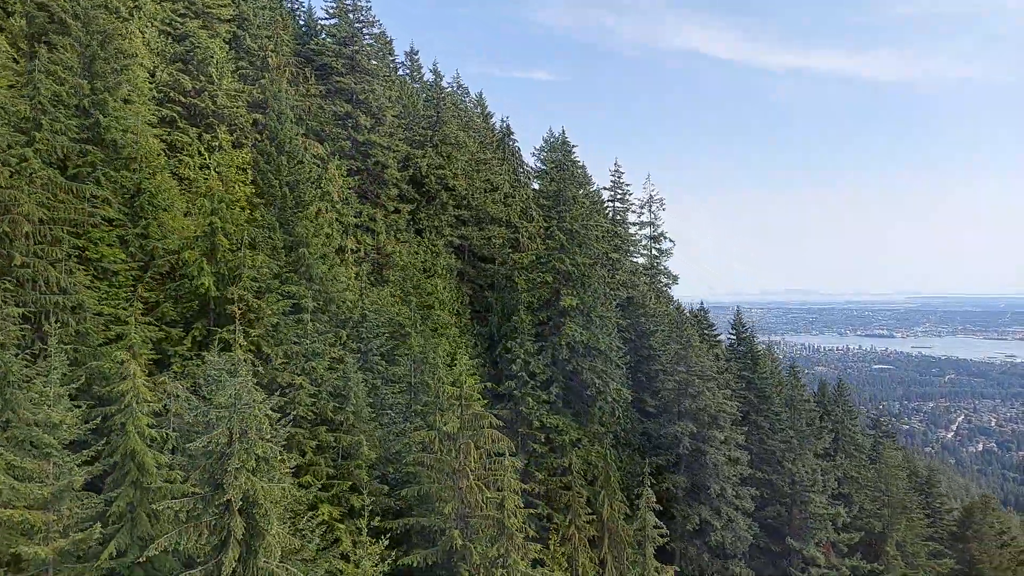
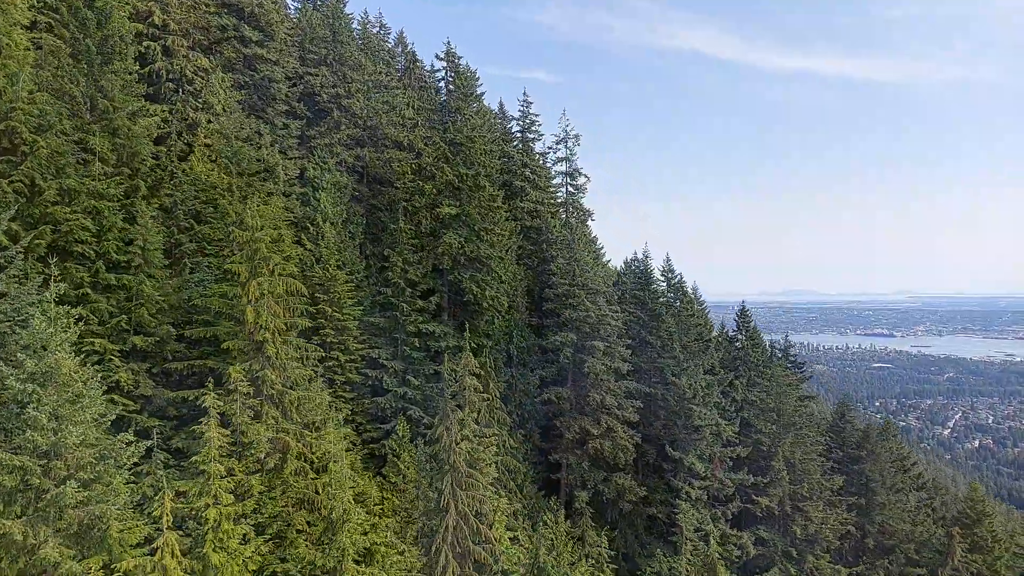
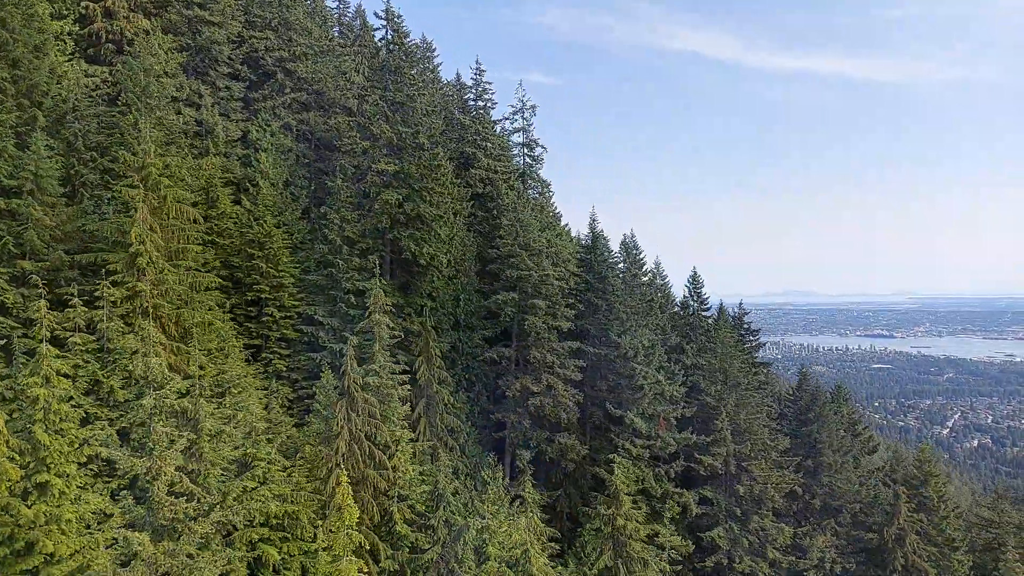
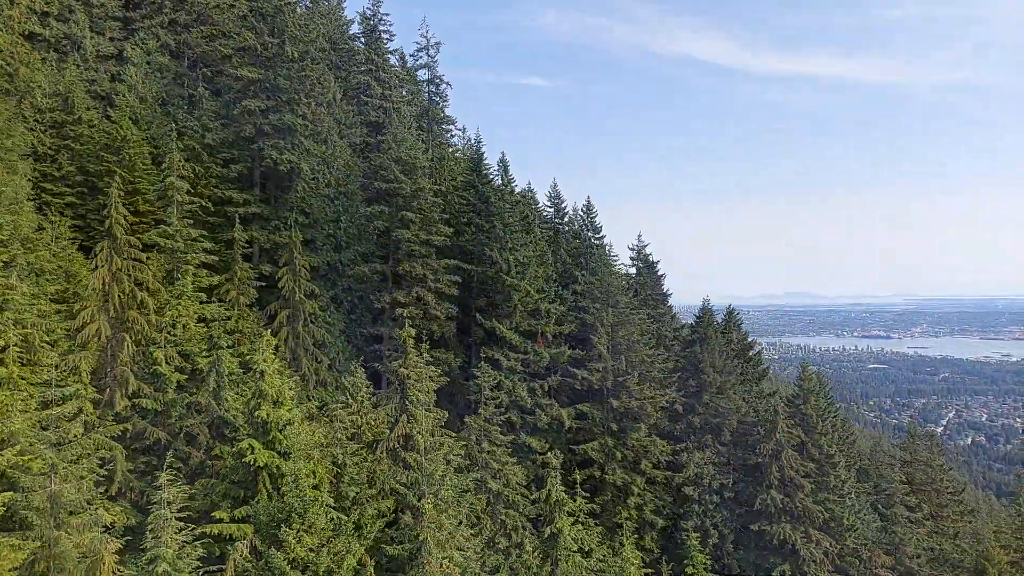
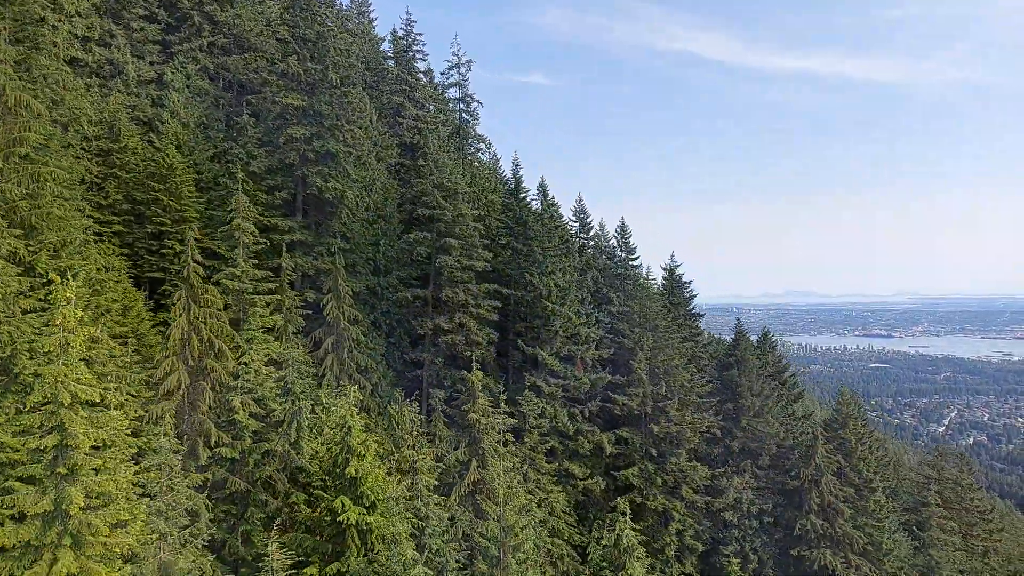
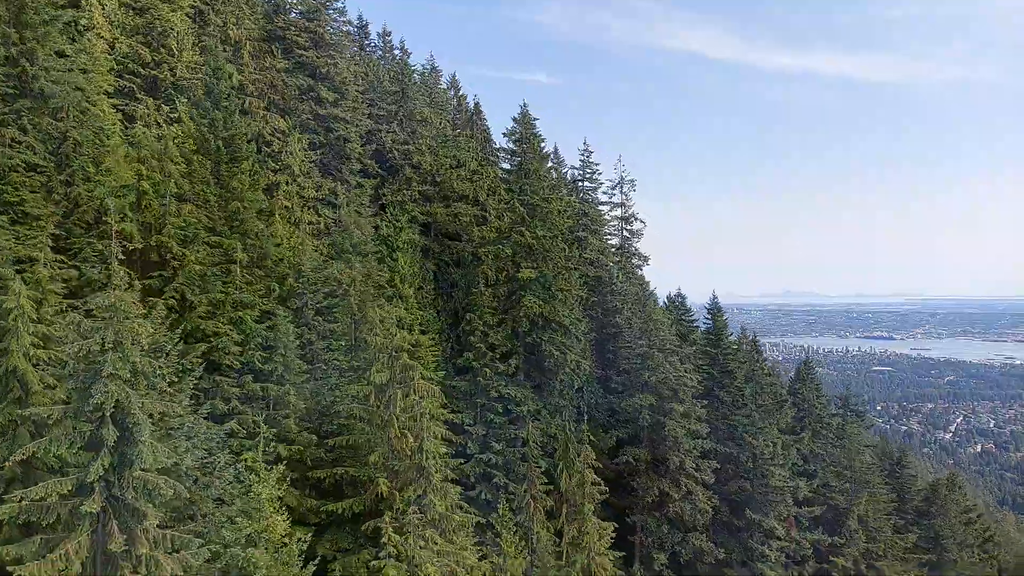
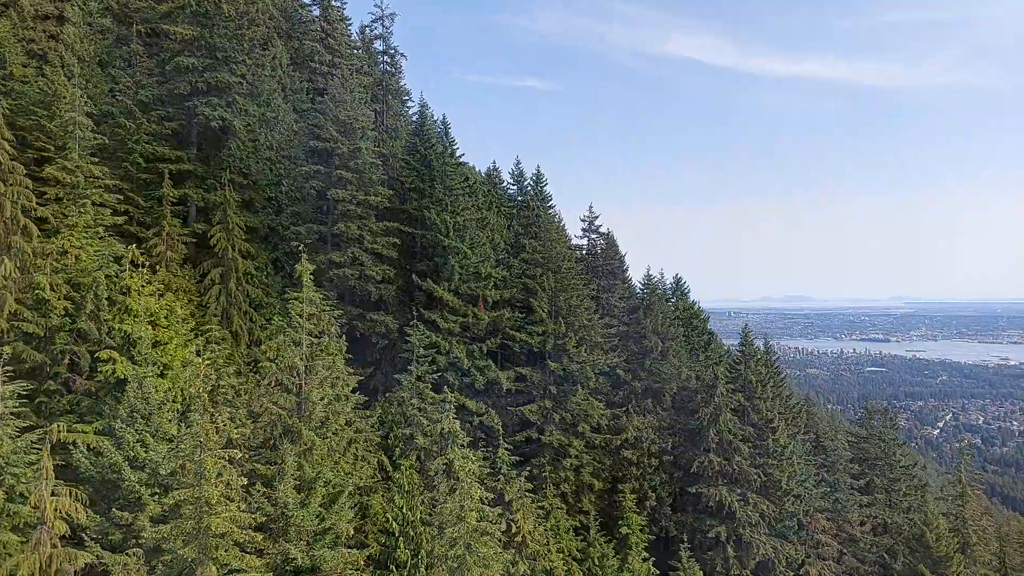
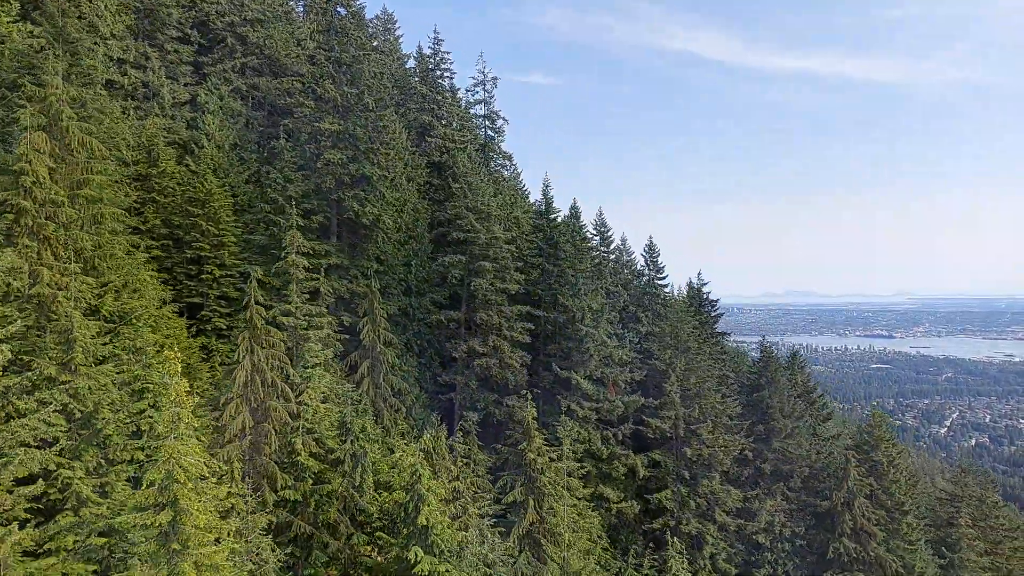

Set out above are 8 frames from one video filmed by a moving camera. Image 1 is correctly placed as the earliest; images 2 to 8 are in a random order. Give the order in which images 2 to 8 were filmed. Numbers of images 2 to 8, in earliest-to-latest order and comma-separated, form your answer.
6, 2, 3, 8, 5, 4, 7
